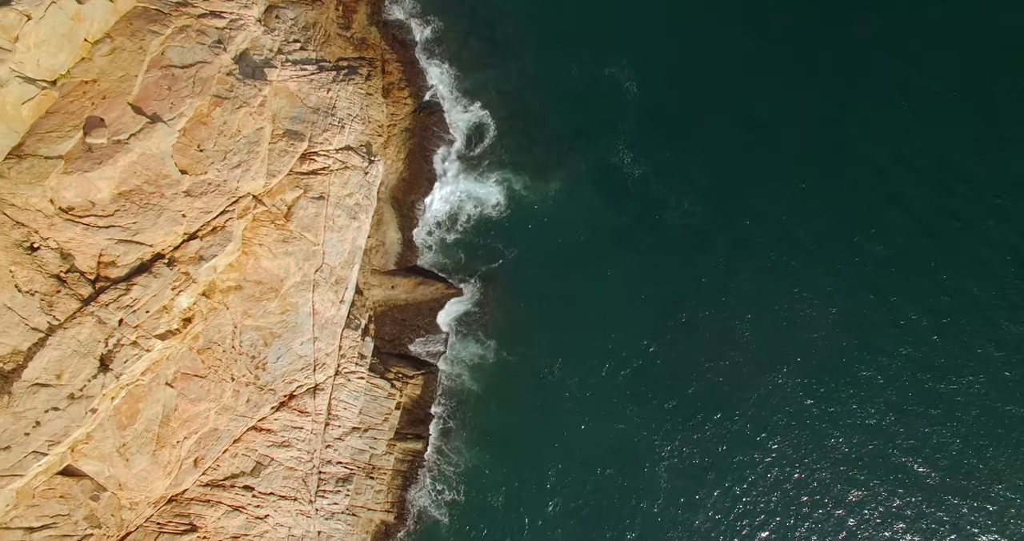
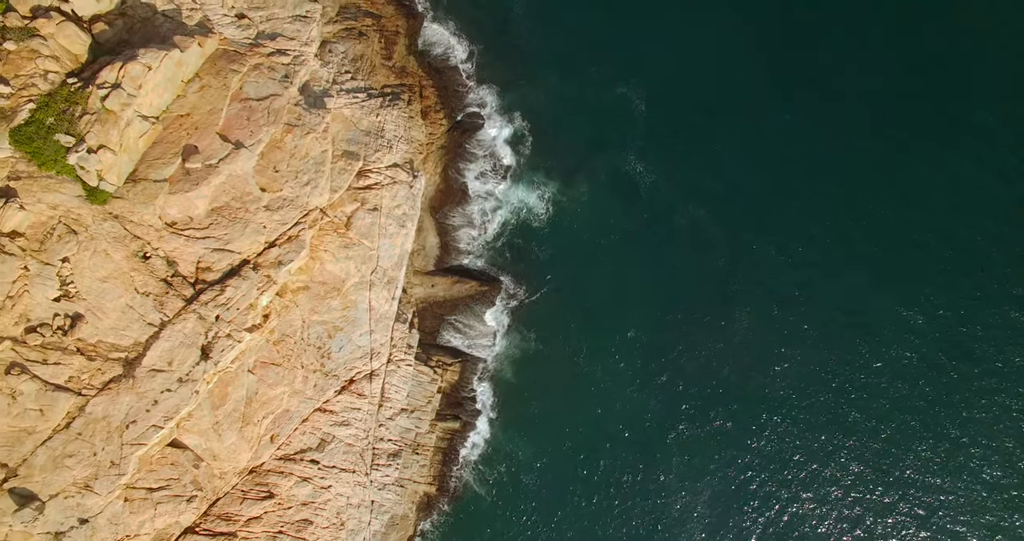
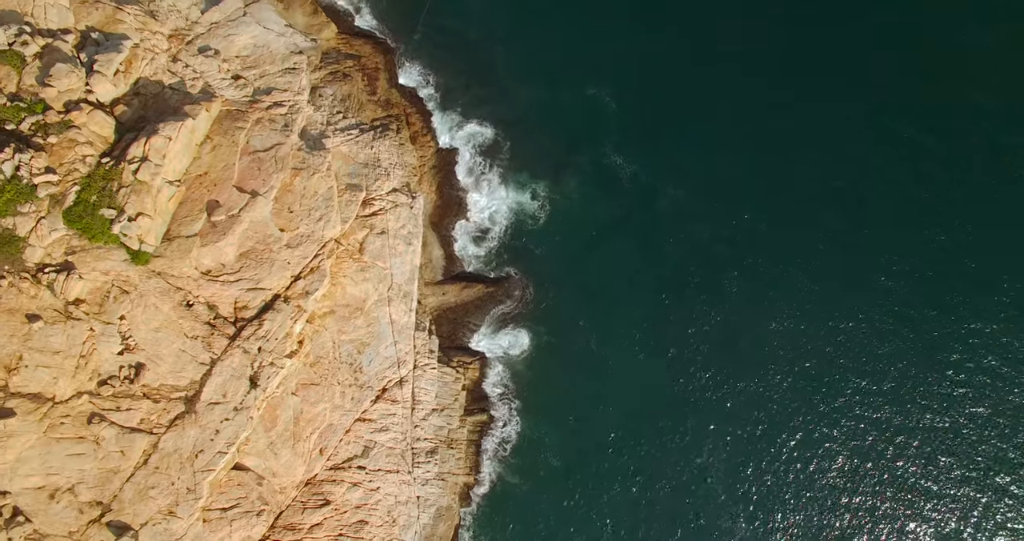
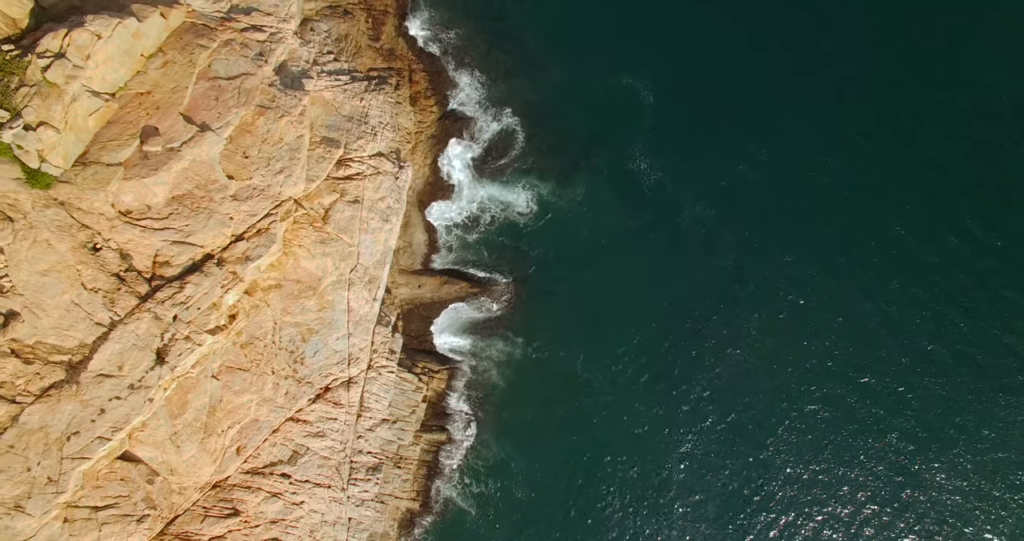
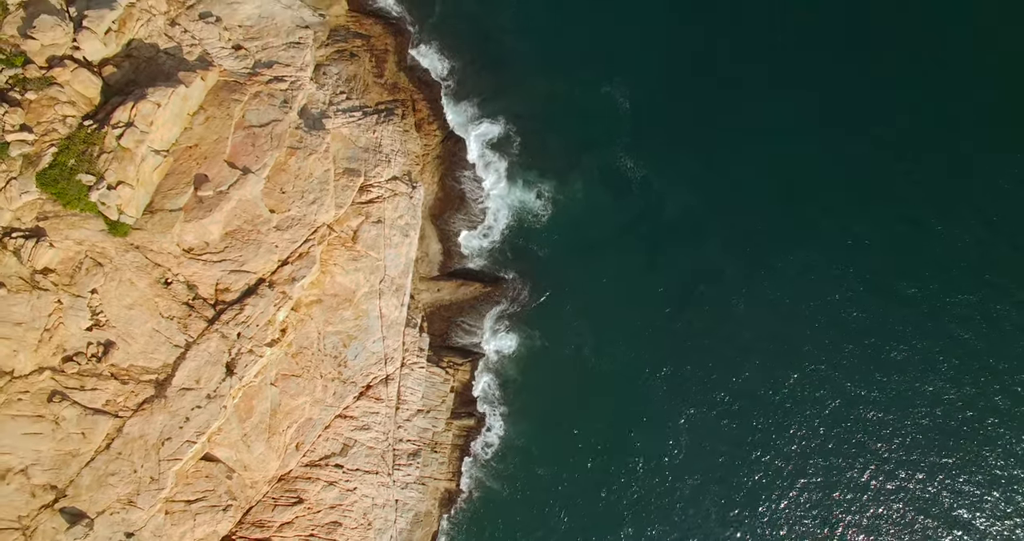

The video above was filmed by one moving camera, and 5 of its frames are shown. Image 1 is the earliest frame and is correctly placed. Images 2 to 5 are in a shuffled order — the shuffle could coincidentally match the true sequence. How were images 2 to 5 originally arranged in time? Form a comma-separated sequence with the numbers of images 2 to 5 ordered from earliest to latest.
4, 2, 5, 3
